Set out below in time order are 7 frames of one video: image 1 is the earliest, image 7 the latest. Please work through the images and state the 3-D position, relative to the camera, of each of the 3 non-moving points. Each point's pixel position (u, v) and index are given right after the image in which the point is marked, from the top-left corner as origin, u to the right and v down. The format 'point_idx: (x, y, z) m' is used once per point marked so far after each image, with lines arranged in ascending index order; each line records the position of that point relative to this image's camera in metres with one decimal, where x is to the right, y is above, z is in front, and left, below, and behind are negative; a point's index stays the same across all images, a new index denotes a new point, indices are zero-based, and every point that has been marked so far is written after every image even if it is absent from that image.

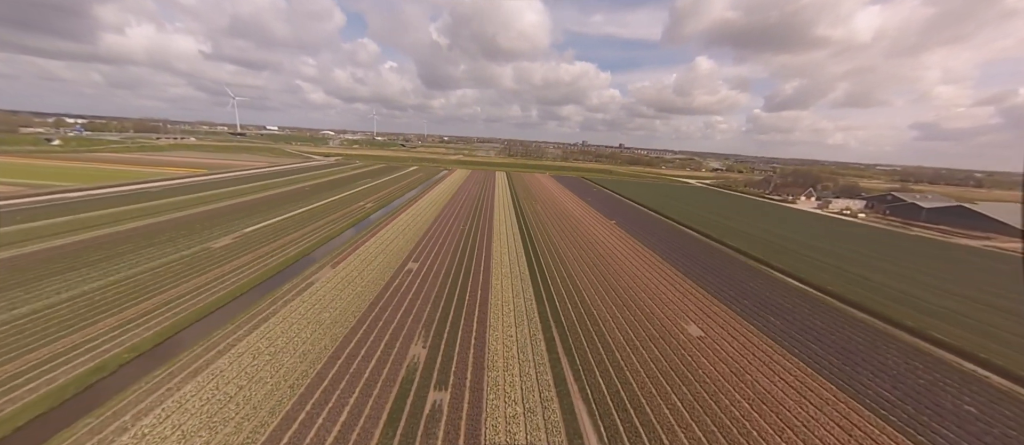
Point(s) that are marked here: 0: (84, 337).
0: (-12.2, -3.3, +8.2) m
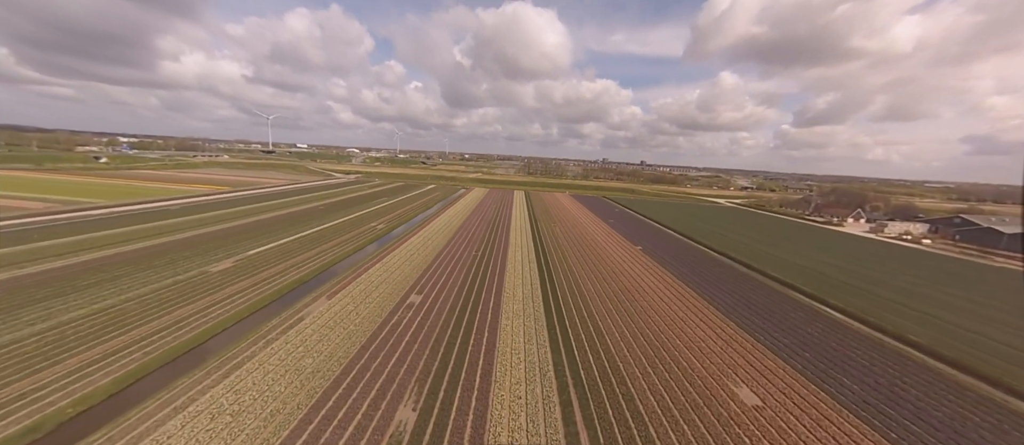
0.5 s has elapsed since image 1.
0: (-12.0, -4.1, +7.2) m
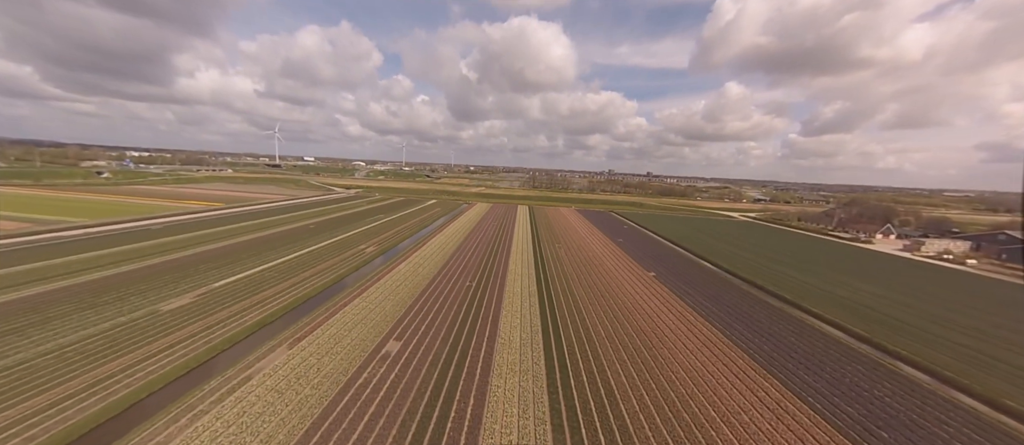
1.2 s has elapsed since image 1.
0: (-12.3, -5.1, +5.3) m
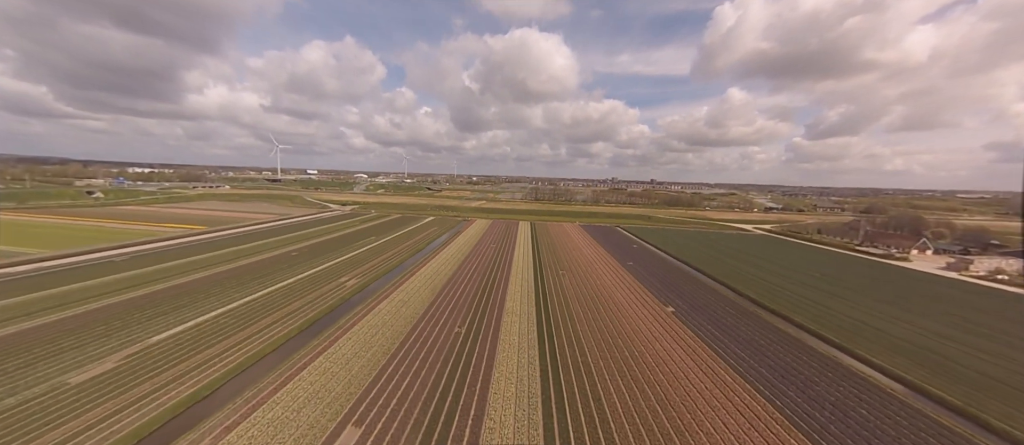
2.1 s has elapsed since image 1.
0: (-12.6, -6.7, +3.0) m
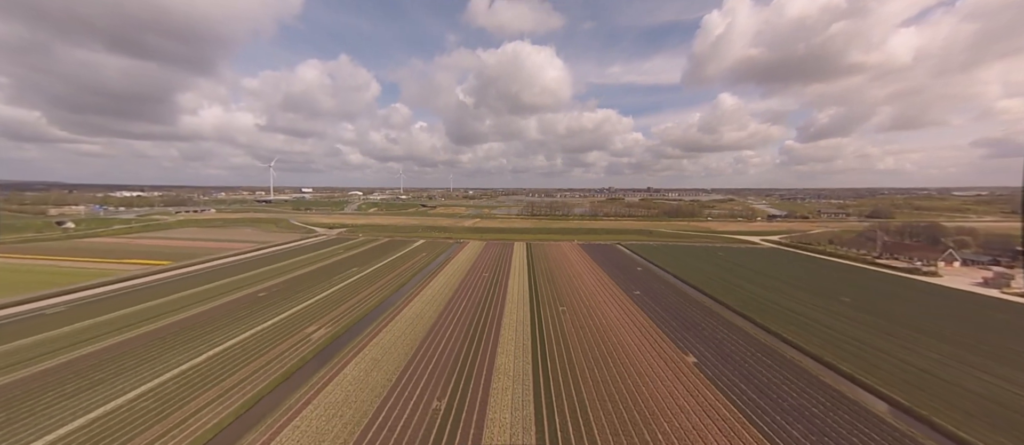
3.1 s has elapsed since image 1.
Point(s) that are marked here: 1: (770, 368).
0: (-12.9, -8.6, +0.2) m
1: (+12.2, -7.2, +14.0) m
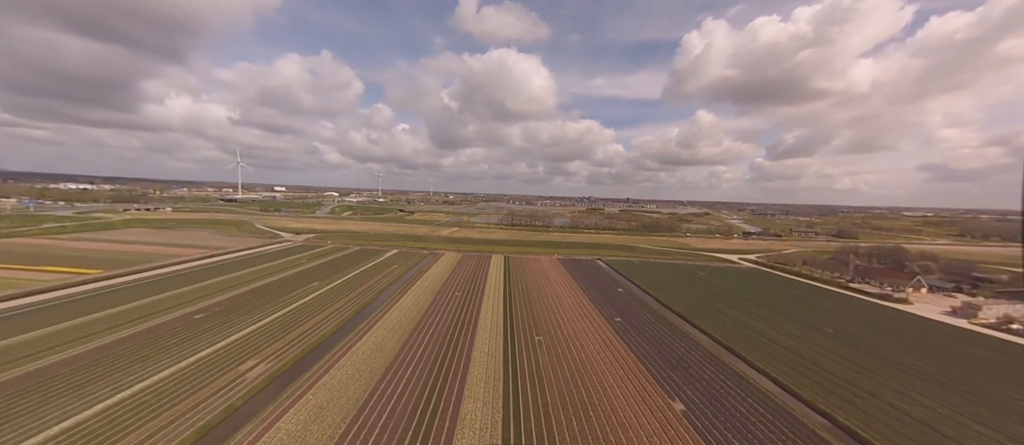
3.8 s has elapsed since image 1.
0: (-13.4, -9.2, -2.4) m
1: (+10.9, -8.7, +12.9) m
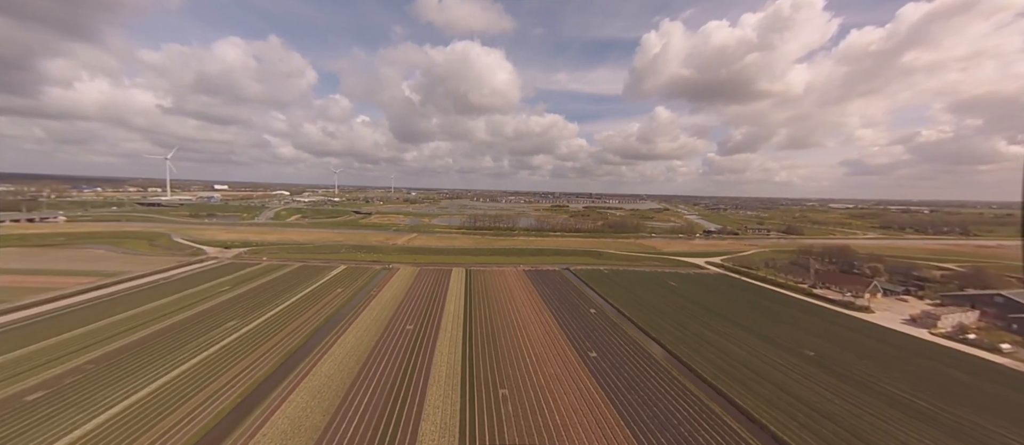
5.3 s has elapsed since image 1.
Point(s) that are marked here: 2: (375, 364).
0: (-13.0, -11.5, -6.9) m
1: (+9.5, -10.3, +10.9) m
2: (-8.8, -9.0, +18.4) m
